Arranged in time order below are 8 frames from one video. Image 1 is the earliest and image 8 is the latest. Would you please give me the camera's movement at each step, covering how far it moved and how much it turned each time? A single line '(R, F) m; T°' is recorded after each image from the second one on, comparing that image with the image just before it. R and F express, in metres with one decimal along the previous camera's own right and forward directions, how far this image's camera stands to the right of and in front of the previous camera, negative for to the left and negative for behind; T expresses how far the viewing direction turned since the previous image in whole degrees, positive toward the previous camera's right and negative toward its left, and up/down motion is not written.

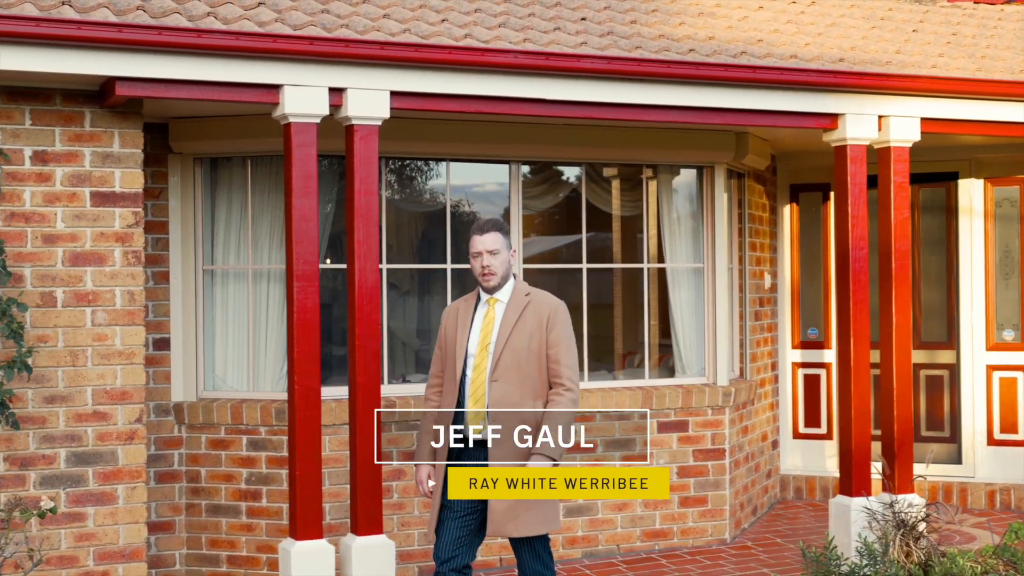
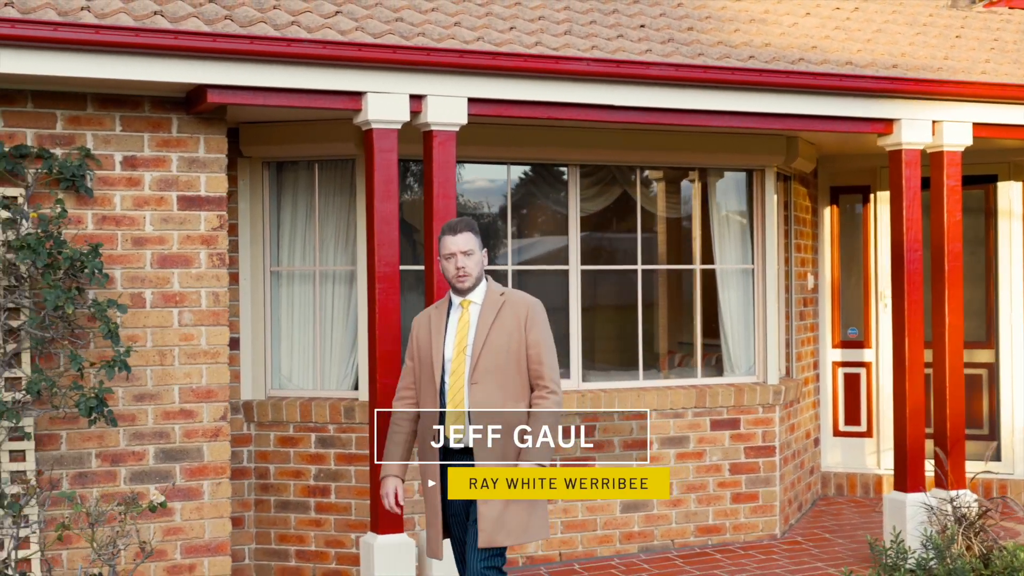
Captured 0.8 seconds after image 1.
(-0.3, -0.2) m; 0°
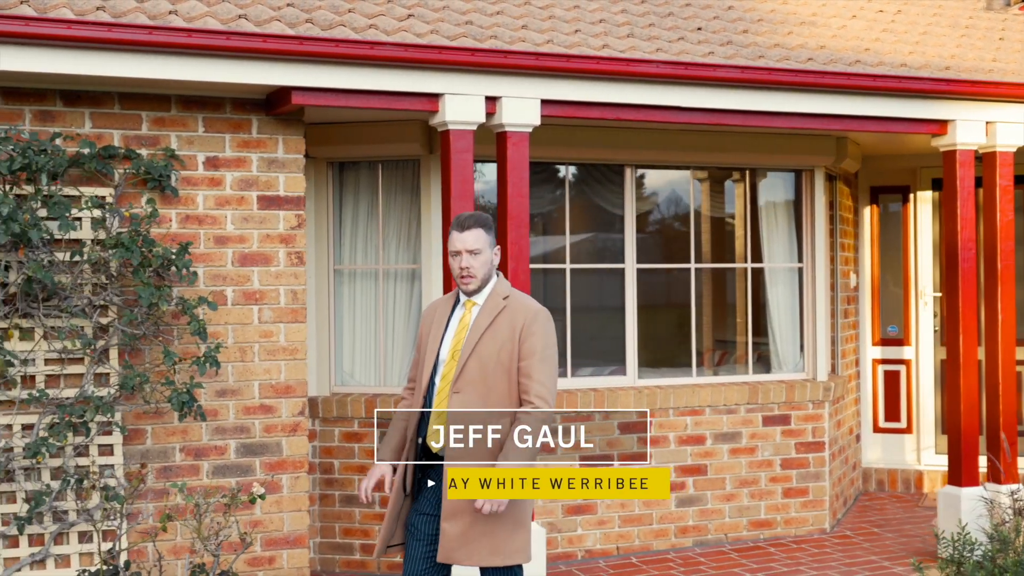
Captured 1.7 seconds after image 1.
(-0.3, -0.1) m; 0°
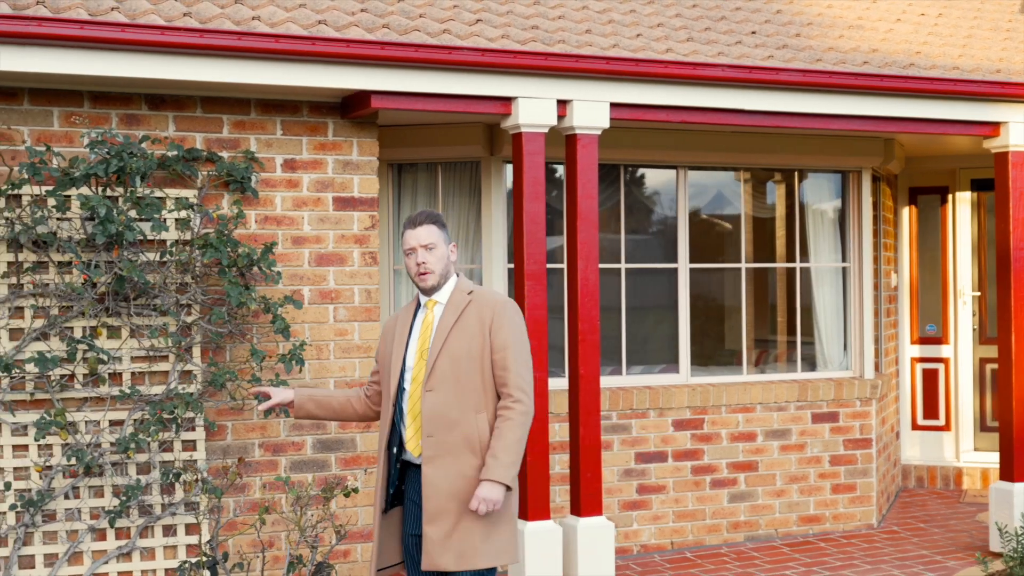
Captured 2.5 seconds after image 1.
(-0.3, -0.1) m; 0°
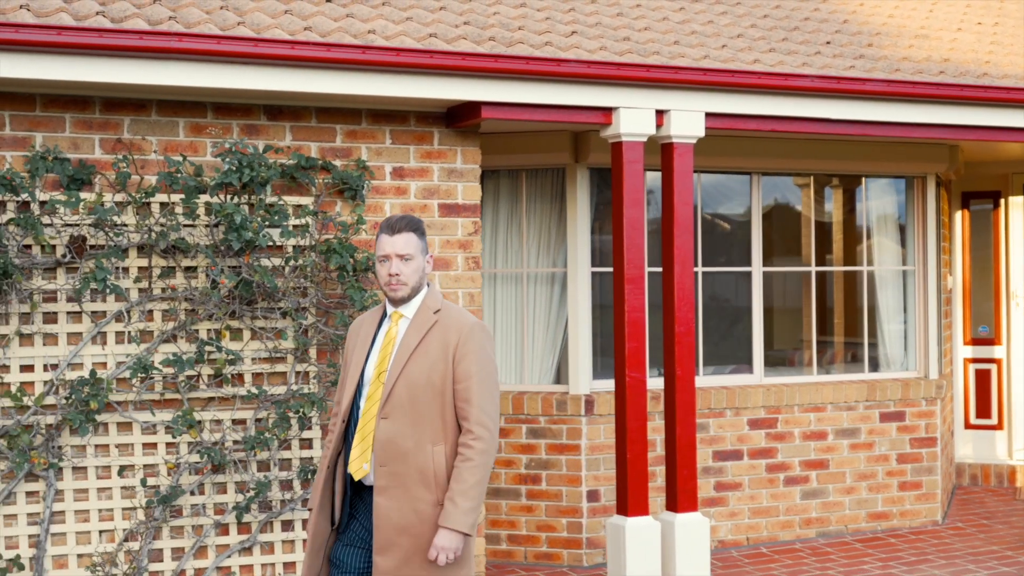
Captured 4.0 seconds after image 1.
(-0.4, -0.2) m; 0°
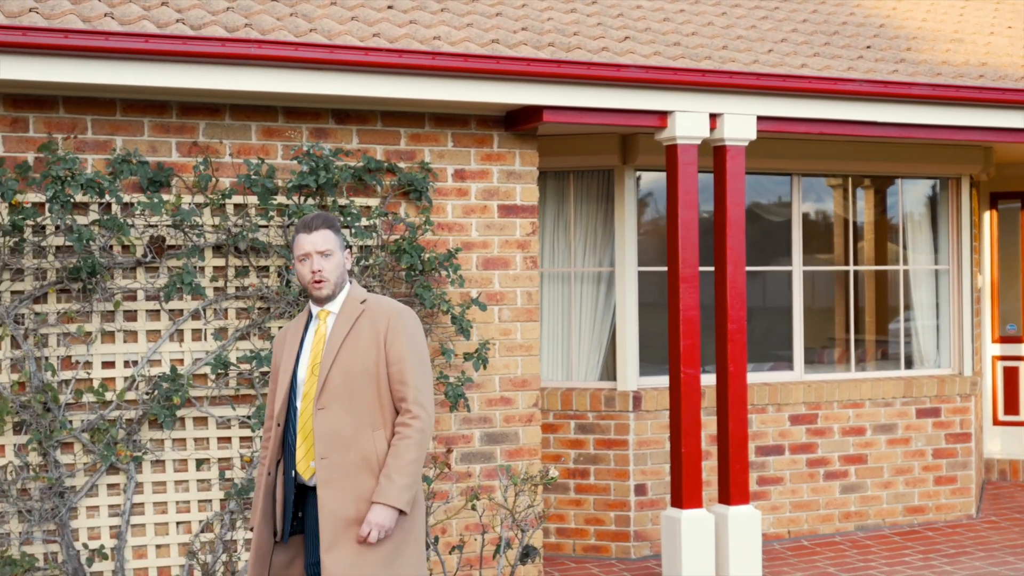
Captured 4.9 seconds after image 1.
(-0.2, -0.2) m; 0°
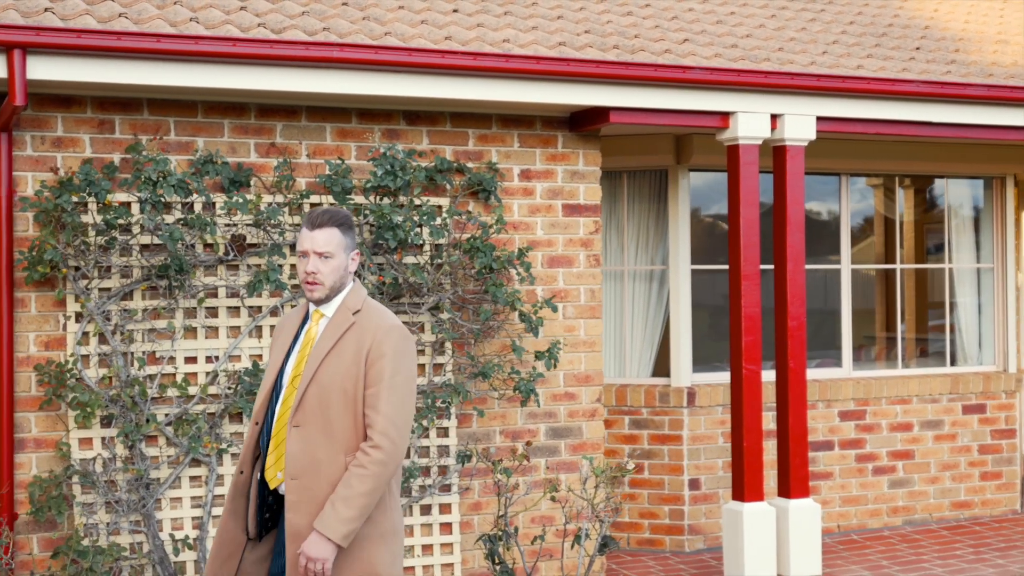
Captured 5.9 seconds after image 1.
(-0.2, -0.1) m; 0°
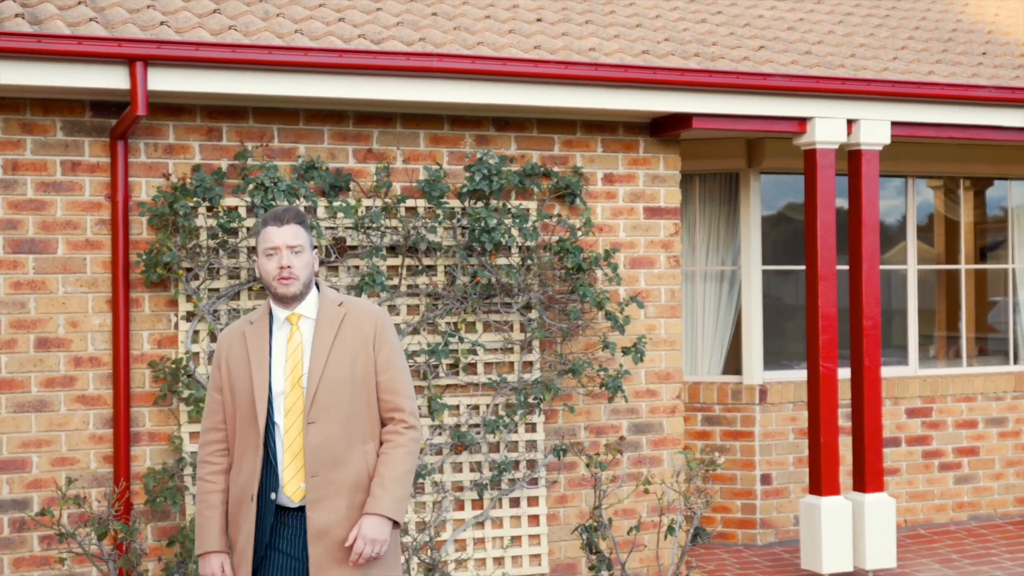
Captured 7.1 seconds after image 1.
(-0.2, -0.2) m; -1°
